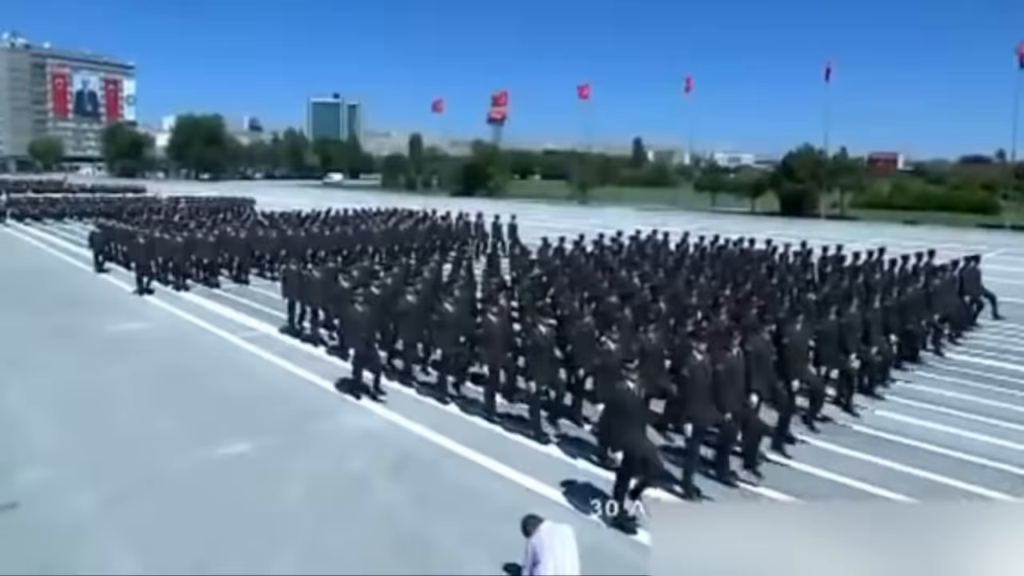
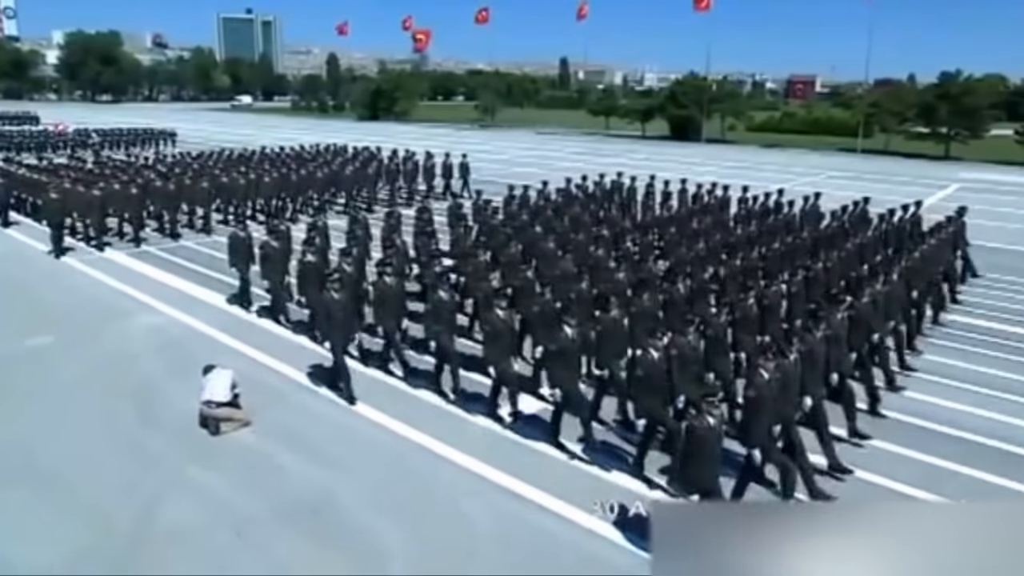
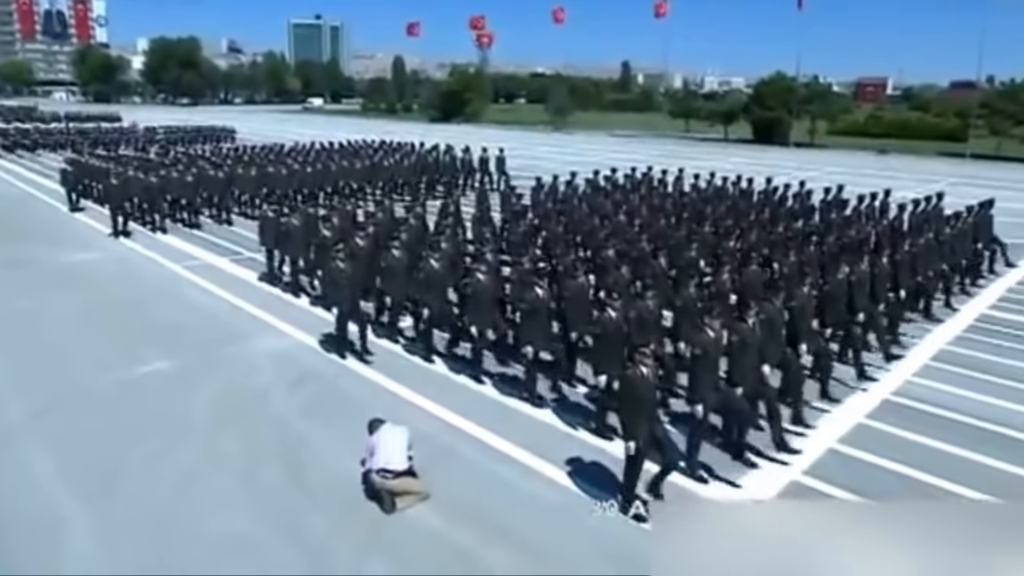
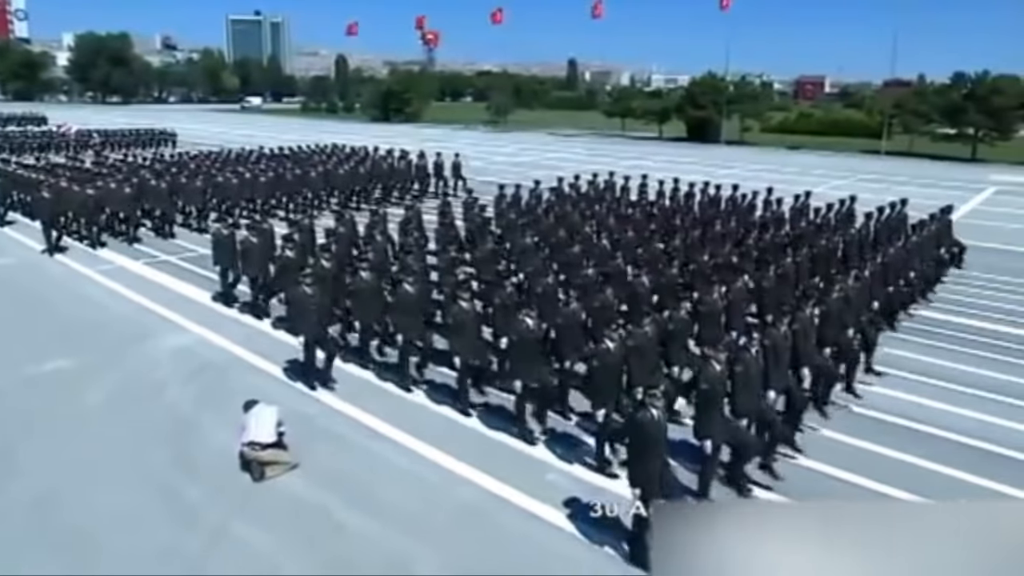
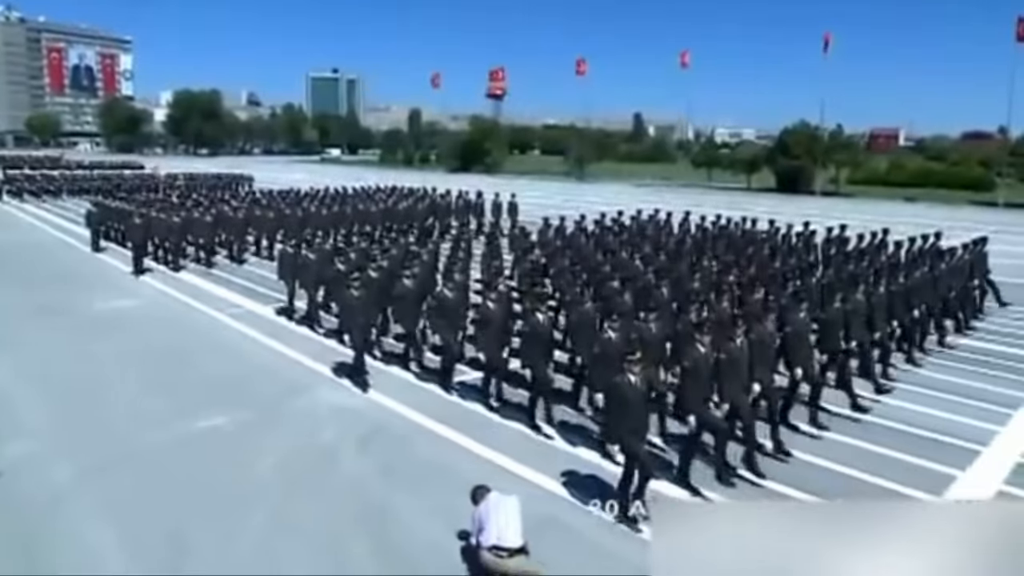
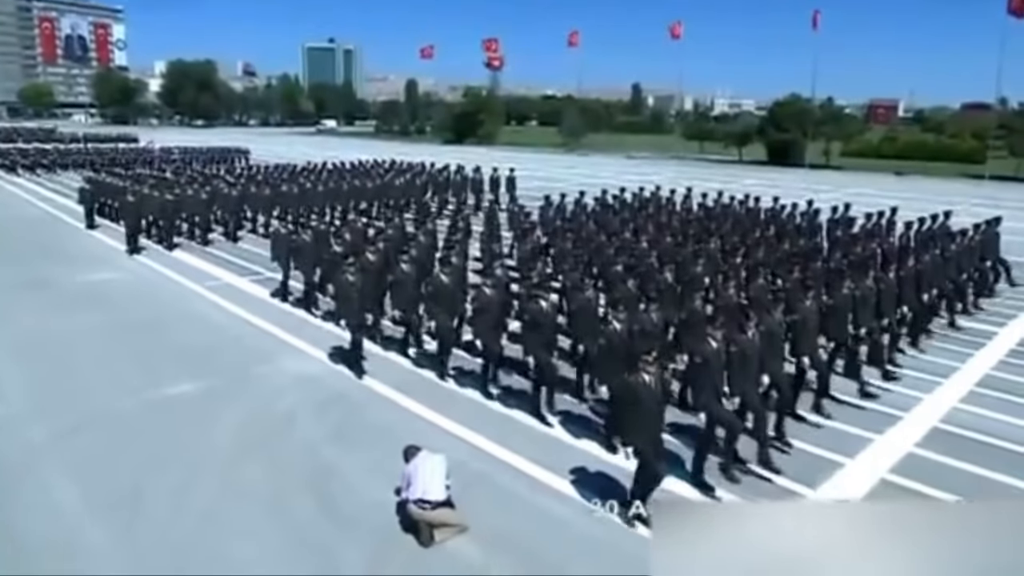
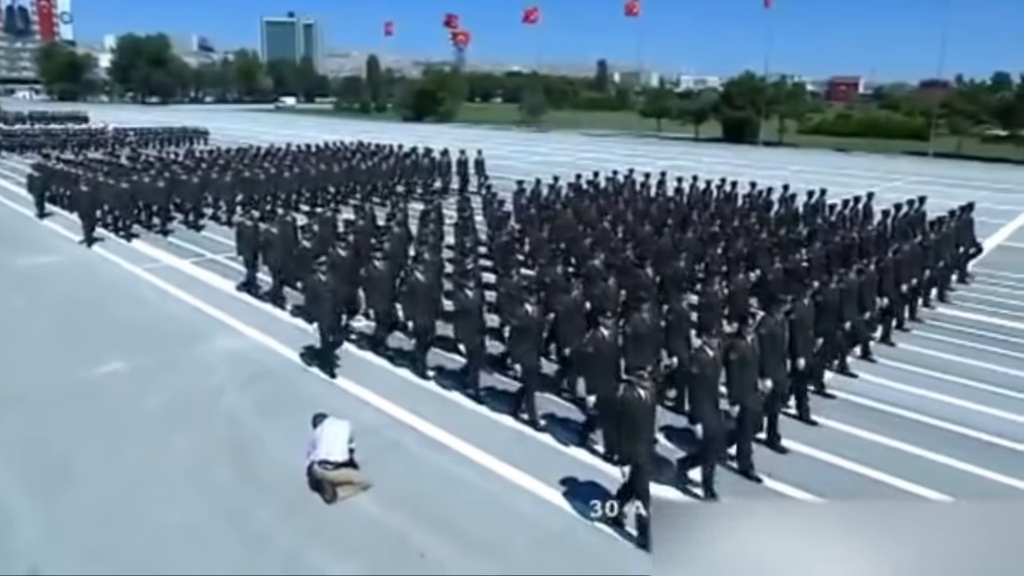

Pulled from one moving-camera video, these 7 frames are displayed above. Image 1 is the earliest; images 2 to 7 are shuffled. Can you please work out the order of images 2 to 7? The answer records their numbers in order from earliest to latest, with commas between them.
5, 6, 3, 7, 4, 2
